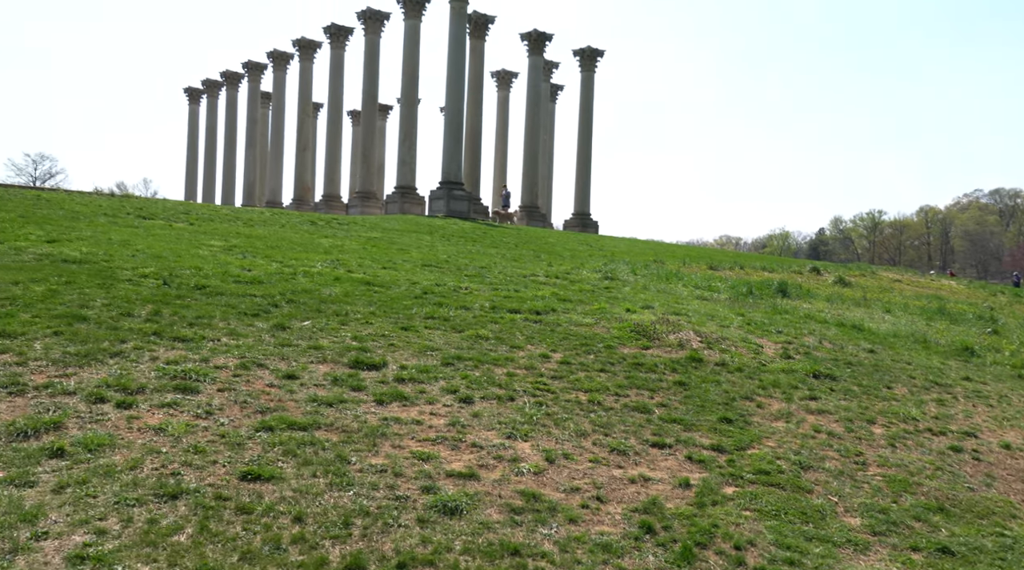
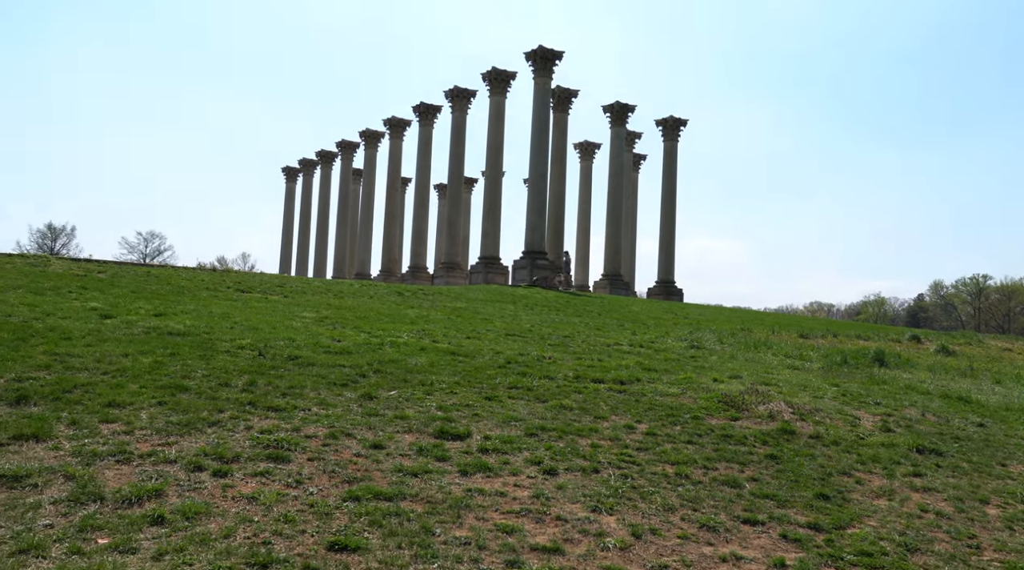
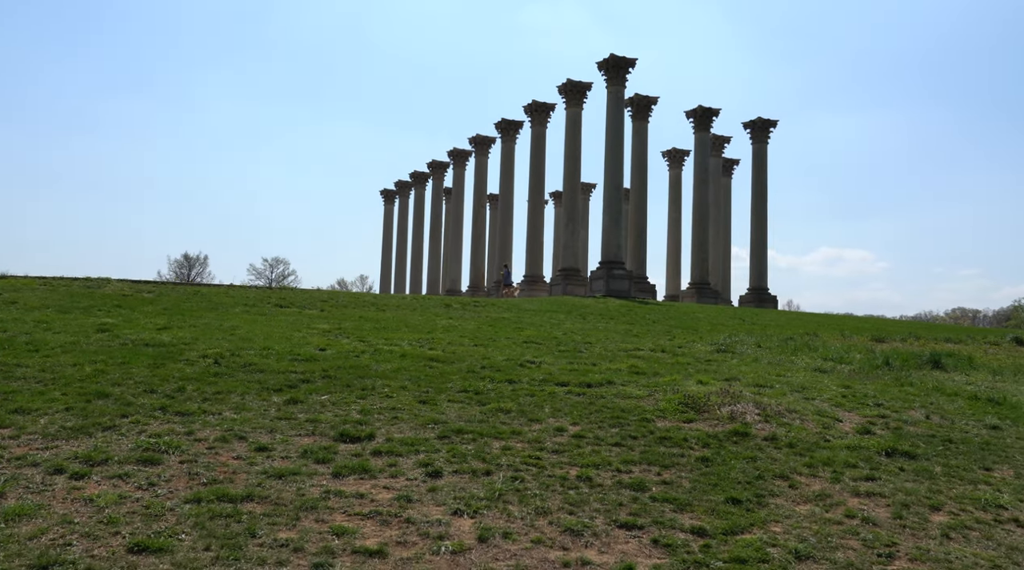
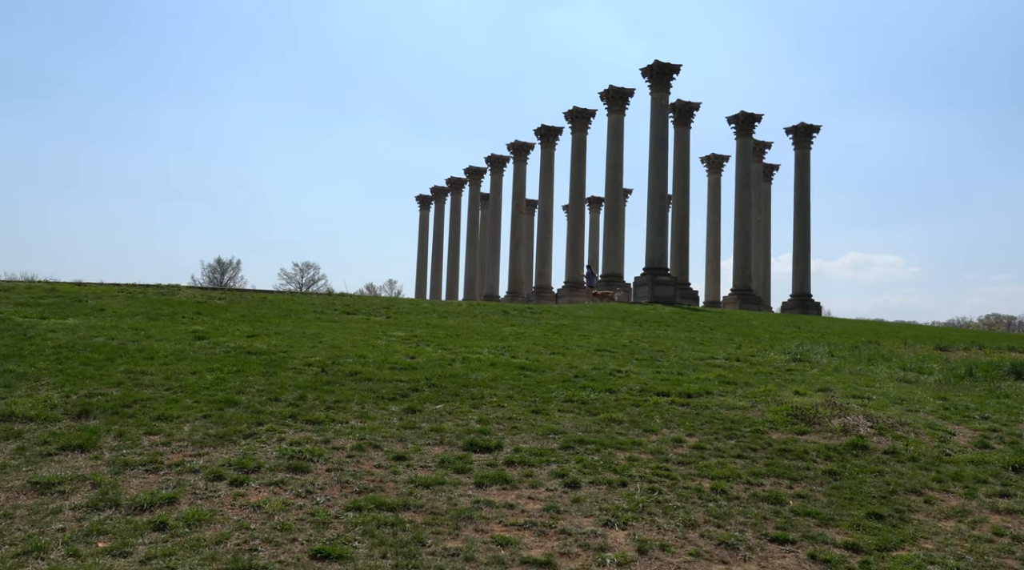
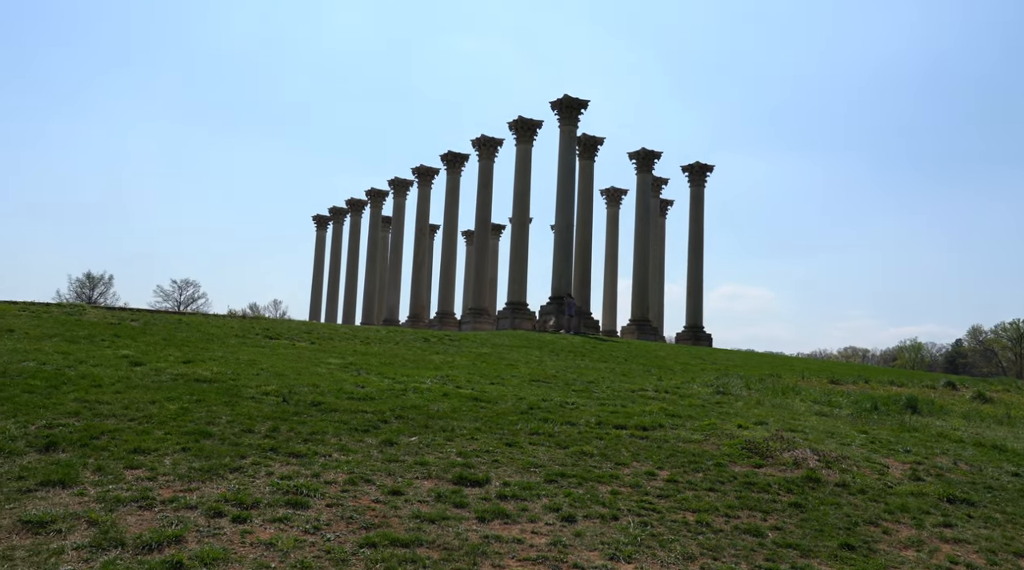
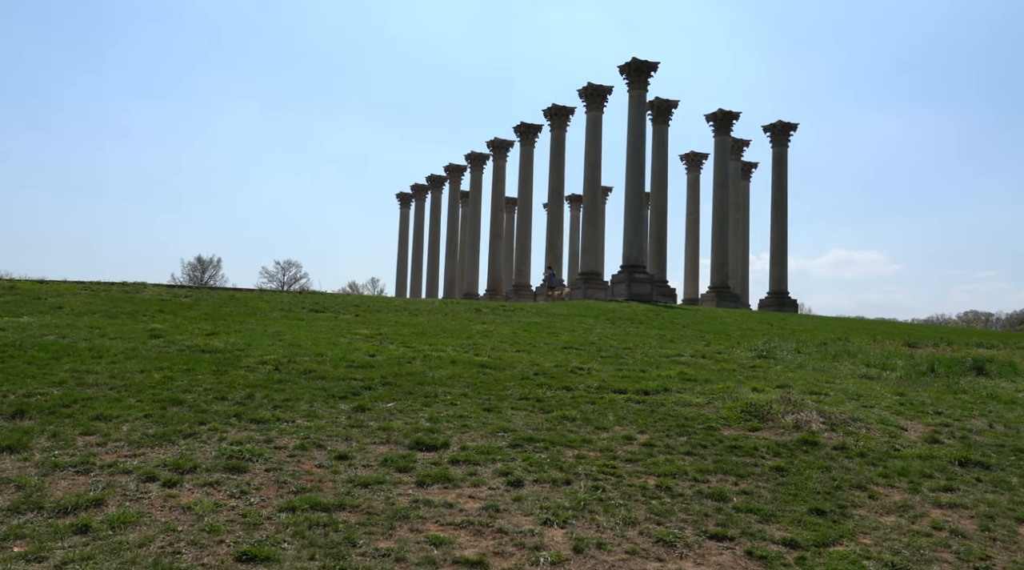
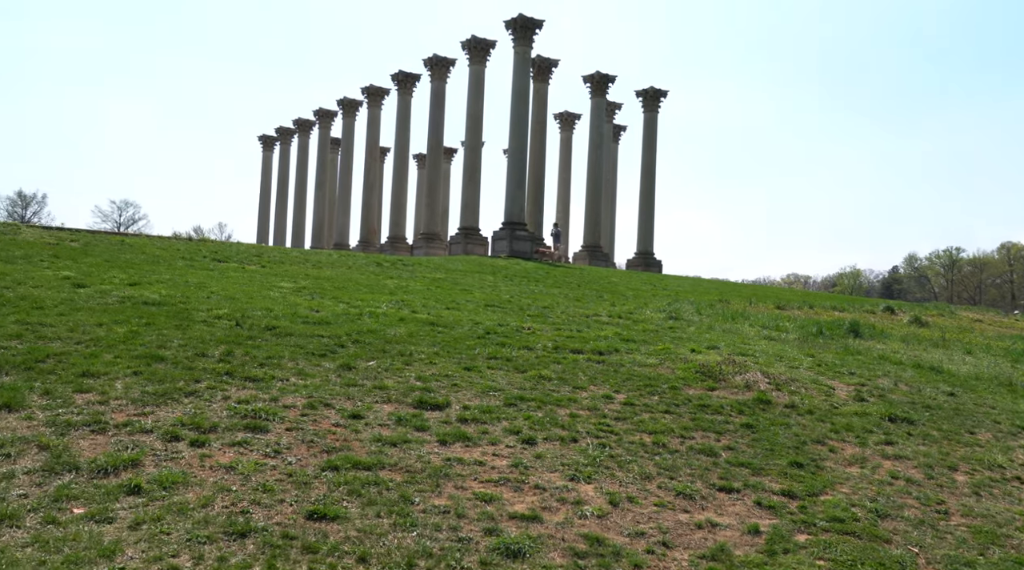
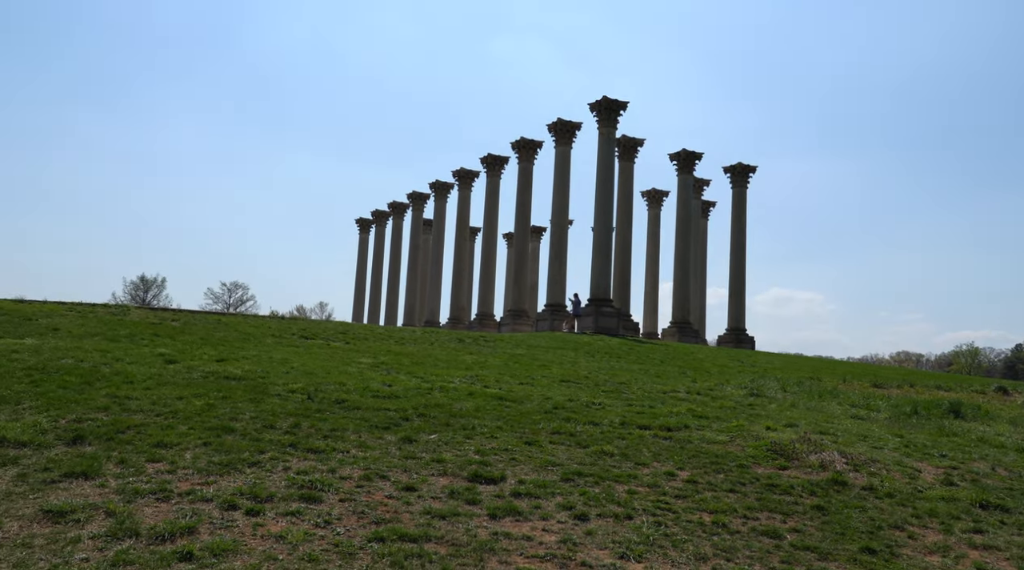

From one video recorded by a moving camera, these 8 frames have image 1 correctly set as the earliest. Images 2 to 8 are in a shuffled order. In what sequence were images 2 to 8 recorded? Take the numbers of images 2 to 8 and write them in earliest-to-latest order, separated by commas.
7, 2, 5, 8, 4, 6, 3
